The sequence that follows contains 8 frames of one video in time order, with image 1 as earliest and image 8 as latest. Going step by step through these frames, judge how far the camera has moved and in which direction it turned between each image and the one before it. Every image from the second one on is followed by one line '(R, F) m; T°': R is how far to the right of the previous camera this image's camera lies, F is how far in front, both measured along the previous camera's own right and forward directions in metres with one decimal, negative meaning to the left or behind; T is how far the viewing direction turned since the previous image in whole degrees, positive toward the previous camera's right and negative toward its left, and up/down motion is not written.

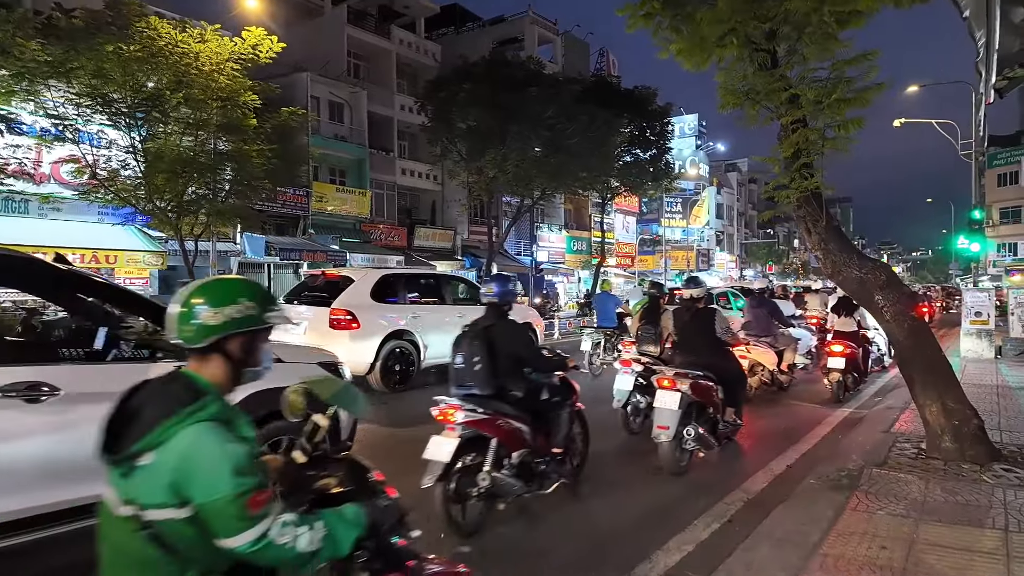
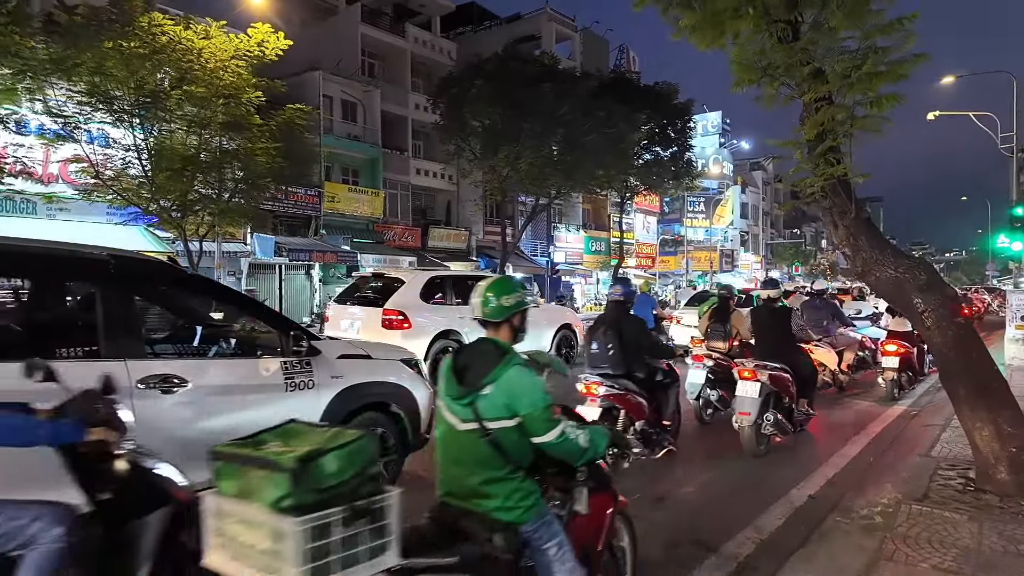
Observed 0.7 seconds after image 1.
(+0.3, +0.5) m; -2°
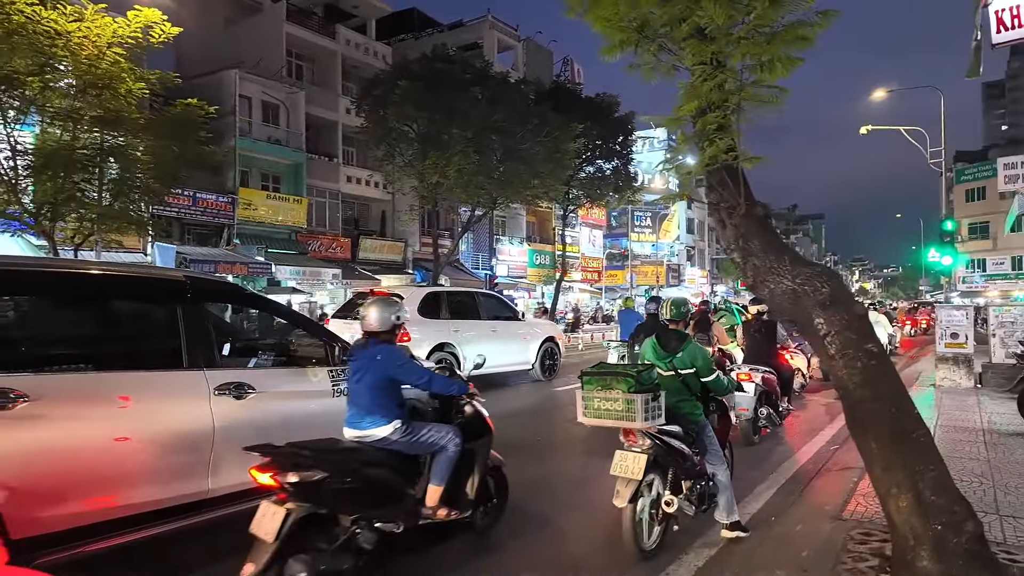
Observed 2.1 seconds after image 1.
(+0.9, +1.0) m; +4°
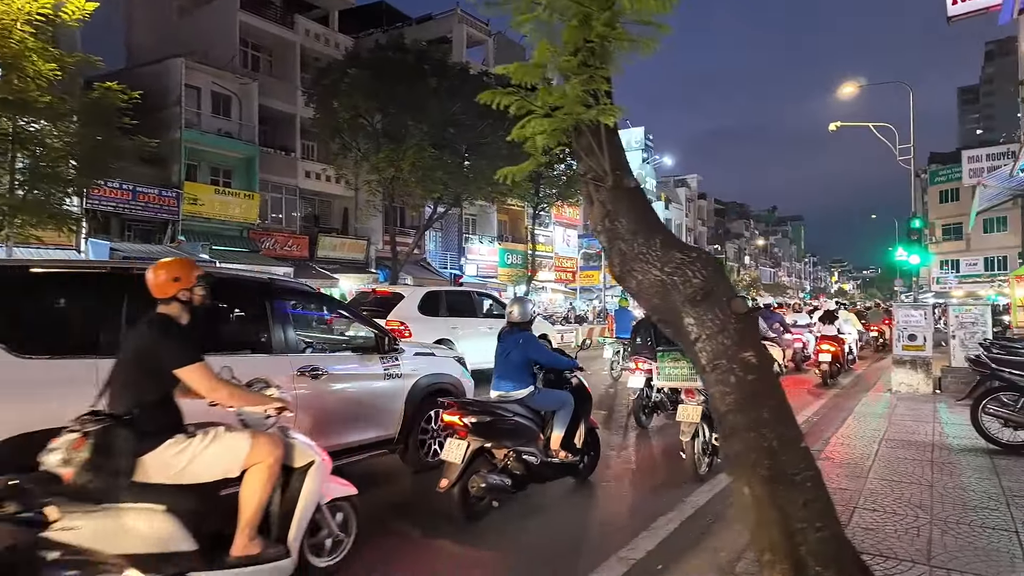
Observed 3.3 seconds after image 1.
(+0.8, +0.7) m; +1°
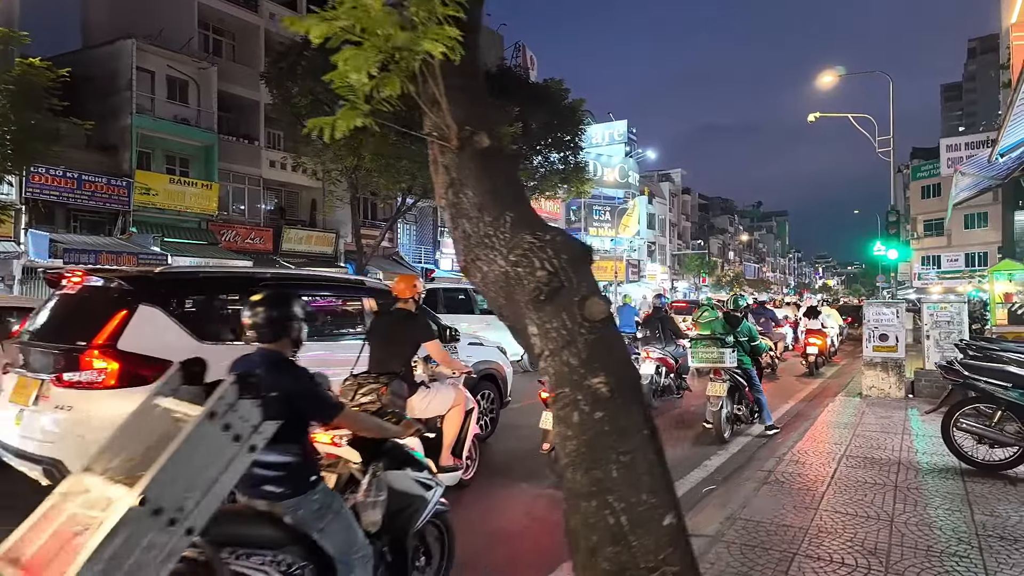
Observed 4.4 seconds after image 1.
(+0.6, +0.7) m; +1°
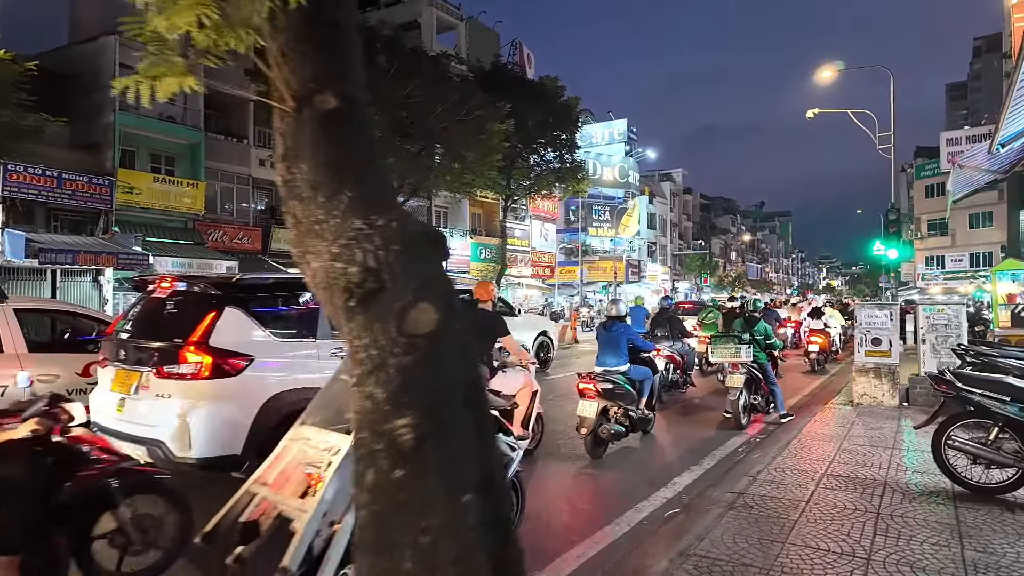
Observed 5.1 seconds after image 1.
(+0.4, +0.4) m; 0°
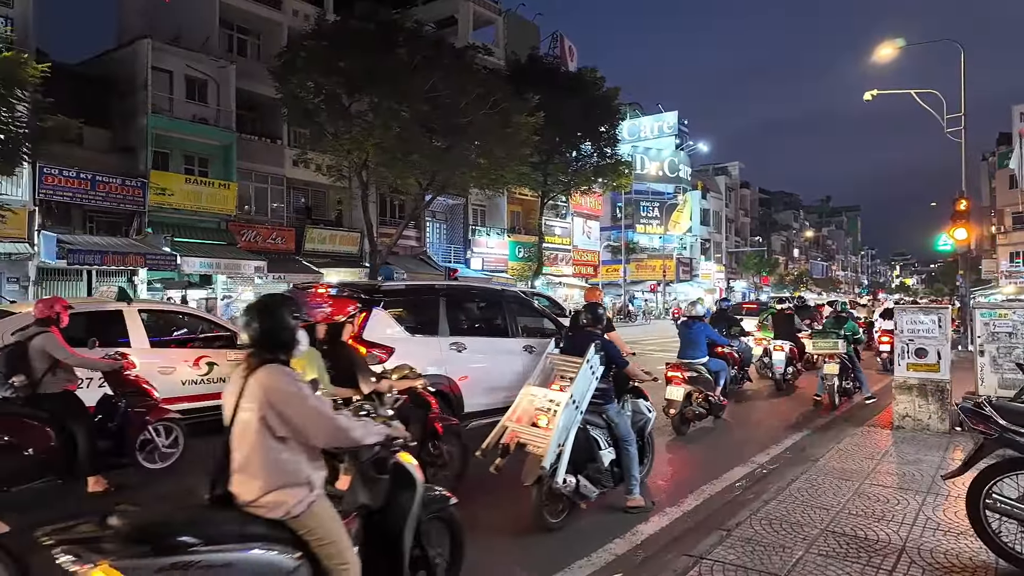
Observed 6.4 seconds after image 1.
(+0.8, +0.8) m; -5°
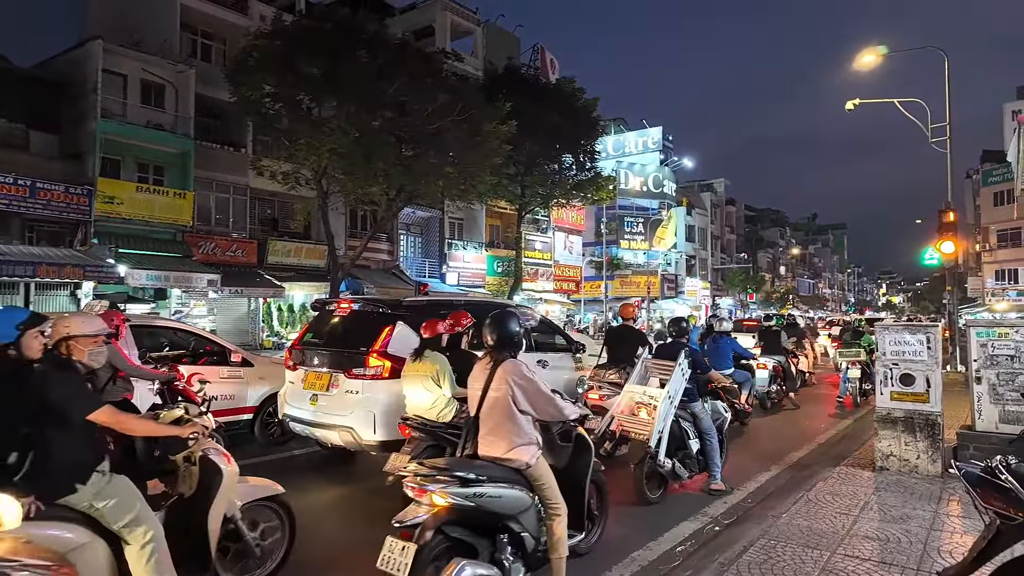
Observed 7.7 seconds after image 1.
(+0.6, +0.9) m; +1°
